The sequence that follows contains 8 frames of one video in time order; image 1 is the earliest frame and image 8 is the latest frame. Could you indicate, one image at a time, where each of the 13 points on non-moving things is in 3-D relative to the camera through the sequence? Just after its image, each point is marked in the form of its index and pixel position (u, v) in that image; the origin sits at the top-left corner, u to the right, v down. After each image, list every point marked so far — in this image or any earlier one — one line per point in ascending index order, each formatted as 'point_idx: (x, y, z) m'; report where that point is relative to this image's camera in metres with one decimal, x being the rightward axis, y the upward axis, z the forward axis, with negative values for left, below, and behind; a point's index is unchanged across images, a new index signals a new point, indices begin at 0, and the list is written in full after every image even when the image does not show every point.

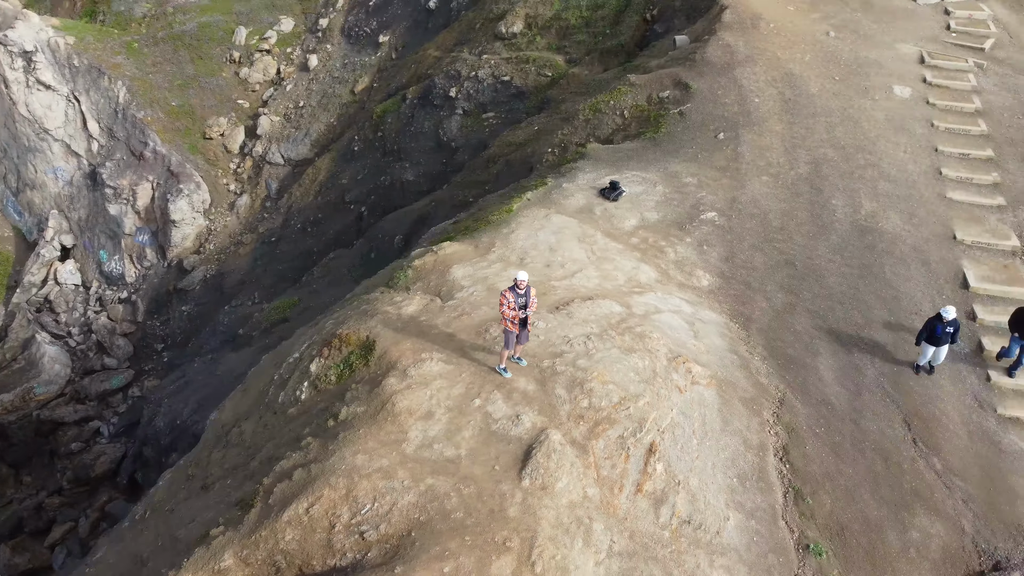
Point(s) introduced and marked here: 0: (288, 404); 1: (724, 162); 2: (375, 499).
0: (-2.7, -1.4, +9.8) m
1: (+3.4, +2.1, +13.1) m
2: (-1.3, -2.0, +7.8) m
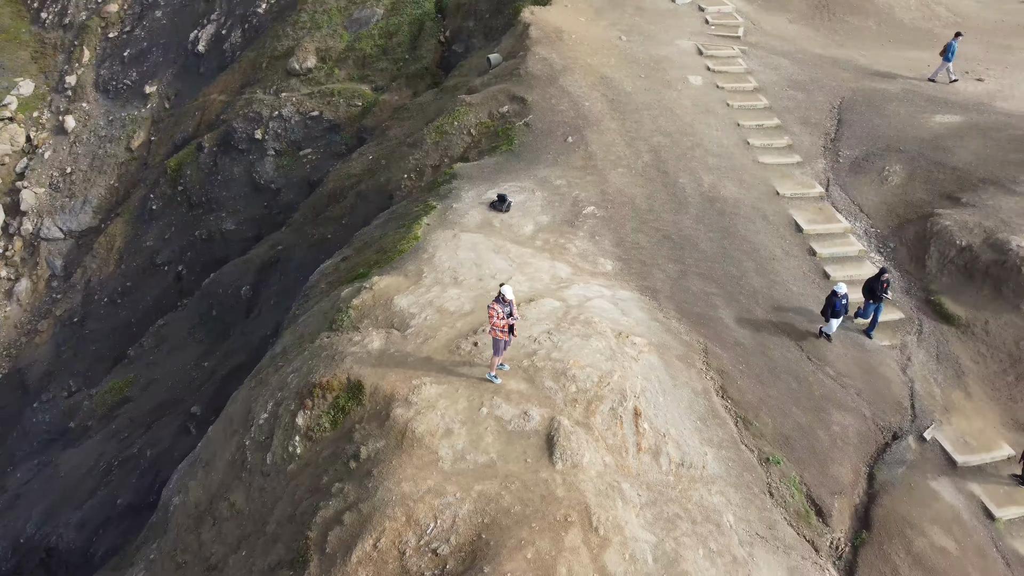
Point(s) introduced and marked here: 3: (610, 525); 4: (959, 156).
0: (-2.8, -2.1, +9.9) m
1: (+1.3, +2.3, +14.8) m
2: (-0.8, -2.4, +8.4) m
3: (+1.1, -2.5, +8.5) m
4: (+8.2, +2.4, +14.8) m
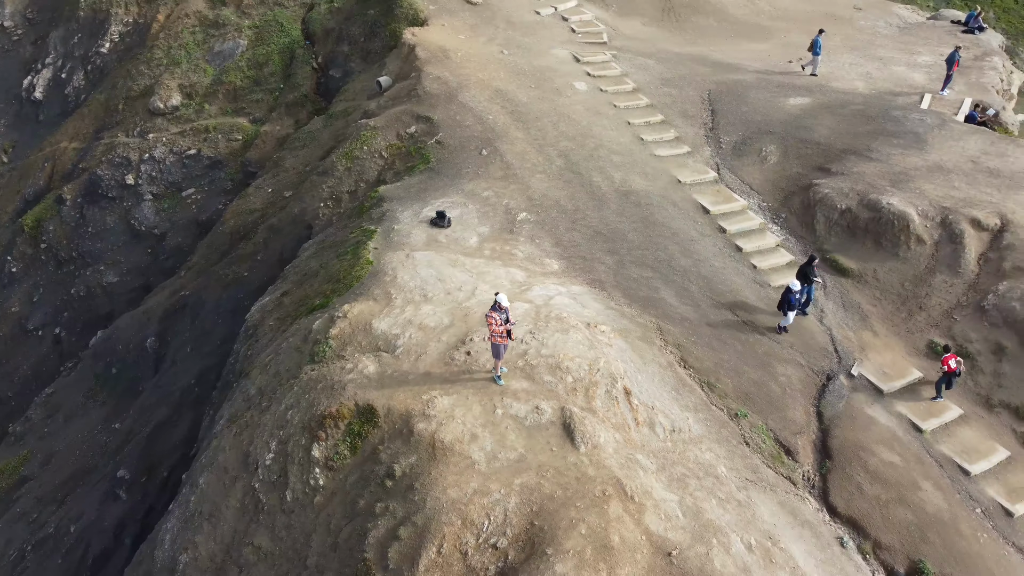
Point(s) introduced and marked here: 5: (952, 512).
0: (-2.6, -2.6, +10.1) m
1: (-0.2, +2.3, +15.7) m
2: (-0.3, -2.5, +9.0) m
3: (+1.5, -2.4, +9.5) m
4: (+6.5, +3.3, +17.1) m
5: (+5.9, -3.0, +10.8) m
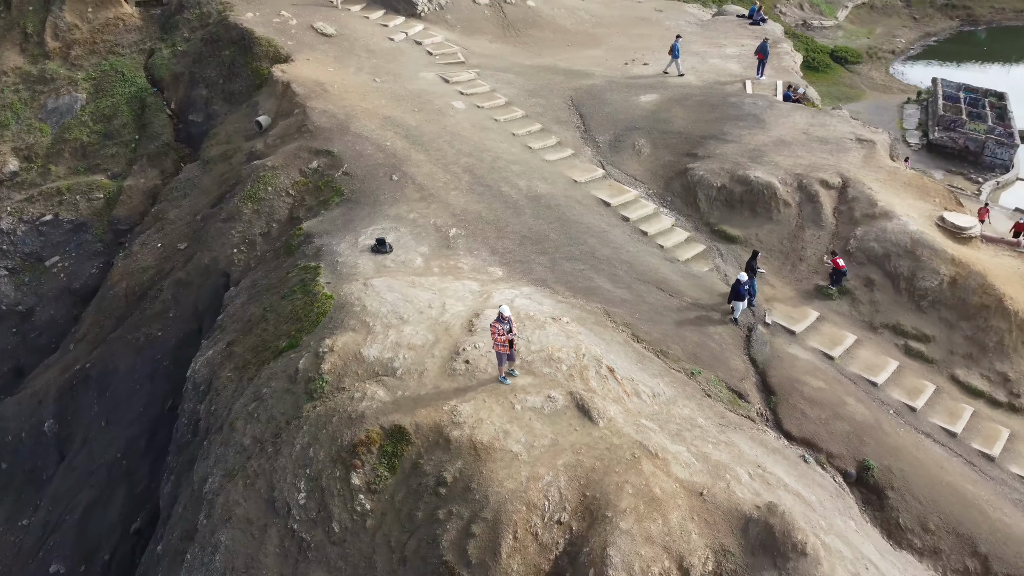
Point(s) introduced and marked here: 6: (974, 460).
0: (-2.0, -3.1, +10.5) m
1: (-1.9, +1.9, +16.5) m
2: (+0.4, -2.6, +10.0) m
3: (+2.0, -2.2, +10.9) m
4: (+4.0, +4.0, +19.5) m
5: (+6.0, -2.1, +13.2) m
6: (+7.4, -2.7, +12.9) m
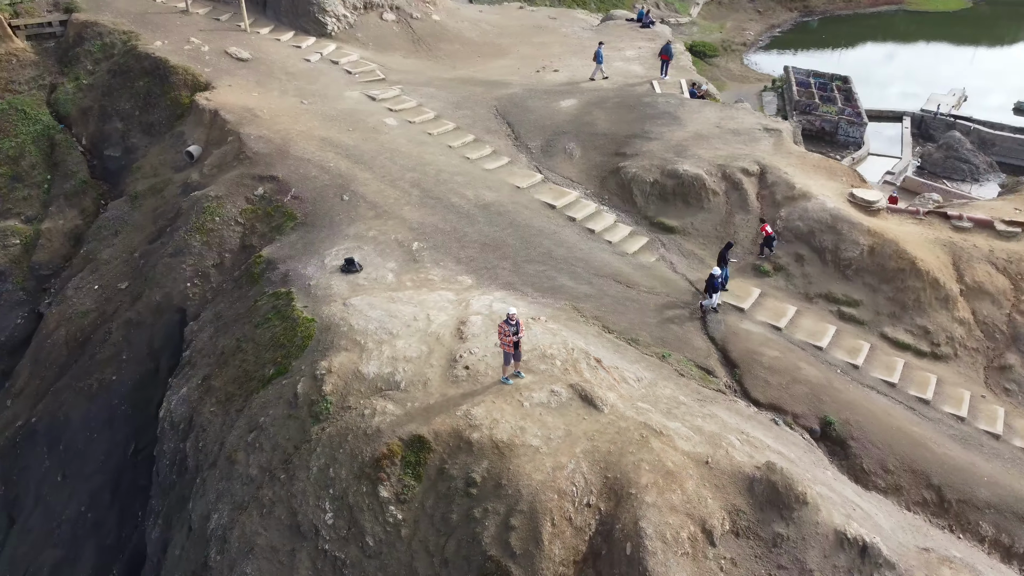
0: (-1.6, -3.3, +10.8) m
1: (-2.9, +1.6, +16.7) m
2: (+0.8, -2.6, +10.7) m
3: (+2.2, -2.0, +11.8) m
4: (+2.3, +4.1, +20.6) m
5: (+5.7, -1.6, +14.7) m
6: (+7.2, -2.1, +14.6) m
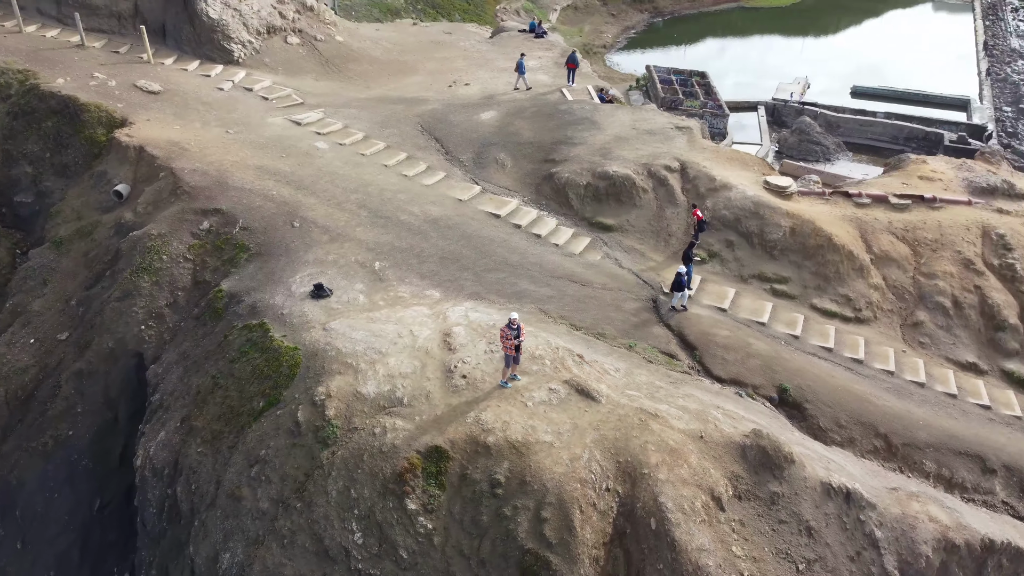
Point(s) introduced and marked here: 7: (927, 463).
0: (-1.2, -3.5, +11.1) m
1: (-3.9, +1.1, +16.8) m
2: (+1.1, -2.6, +11.4) m
3: (+2.3, -1.9, +12.7) m
4: (+0.4, +4.1, +21.4) m
5: (+5.2, -1.2, +16.1) m
6: (+6.8, -1.5, +16.3) m
7: (+7.5, -3.2, +14.6) m
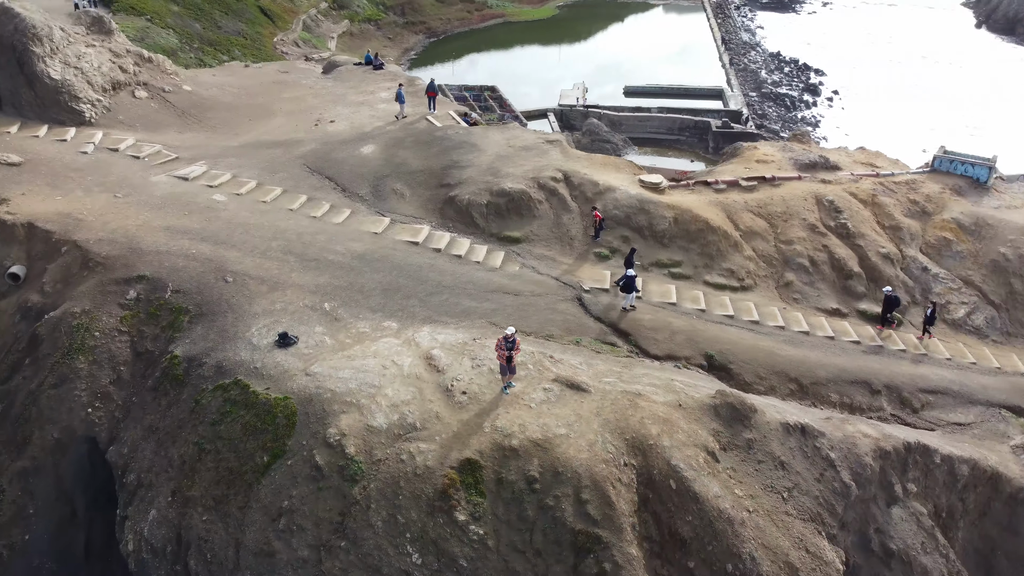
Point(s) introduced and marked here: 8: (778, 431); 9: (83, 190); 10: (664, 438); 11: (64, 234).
0: (-0.5, -3.9, +12.0) m
1: (-5.2, 0.0, +16.8) m
2: (+1.5, -2.6, +12.8) m
3: (+2.2, -1.8, +14.4) m
4: (-2.7, +3.4, +22.3) m
5: (+4.1, -0.8, +18.5) m
6: (+5.6, -0.9, +19.0) m
7: (+6.9, -2.3, +17.5) m
8: (+4.7, -2.5, +14.2) m
9: (-10.1, +2.3, +18.9) m
10: (+2.5, -2.4, +13.1) m
11: (-9.5, +1.2, +17.1) m
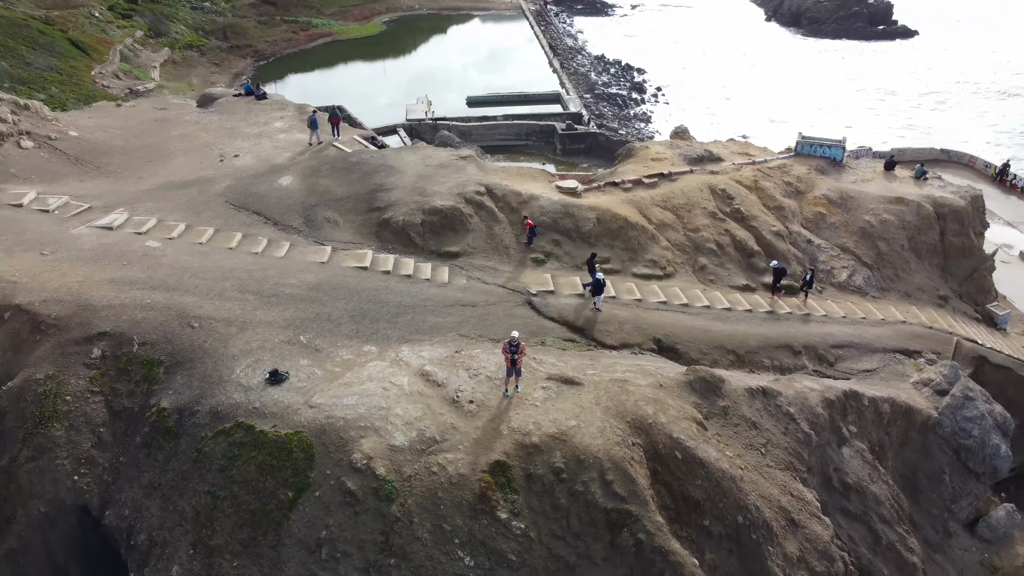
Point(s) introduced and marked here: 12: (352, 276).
0: (+0.2, -4.1, +12.8) m
1: (-5.8, -0.8, +16.7) m
2: (+1.8, -2.5, +14.1) m
3: (+2.1, -1.8, +15.7) m
4: (-4.9, +2.7, +22.6) m
5: (+3.0, -0.6, +20.1) m
6: (+4.4, -0.6, +20.9) m
7: (+6.2, -1.8, +19.7) m
8: (+4.6, -2.2, +16.1) m
9: (-11.2, +0.8, +17.8) m
10: (+2.7, -2.3, +14.6) m
11: (-10.2, -0.2, +16.1) m
12: (-3.9, +0.3, +19.4) m
